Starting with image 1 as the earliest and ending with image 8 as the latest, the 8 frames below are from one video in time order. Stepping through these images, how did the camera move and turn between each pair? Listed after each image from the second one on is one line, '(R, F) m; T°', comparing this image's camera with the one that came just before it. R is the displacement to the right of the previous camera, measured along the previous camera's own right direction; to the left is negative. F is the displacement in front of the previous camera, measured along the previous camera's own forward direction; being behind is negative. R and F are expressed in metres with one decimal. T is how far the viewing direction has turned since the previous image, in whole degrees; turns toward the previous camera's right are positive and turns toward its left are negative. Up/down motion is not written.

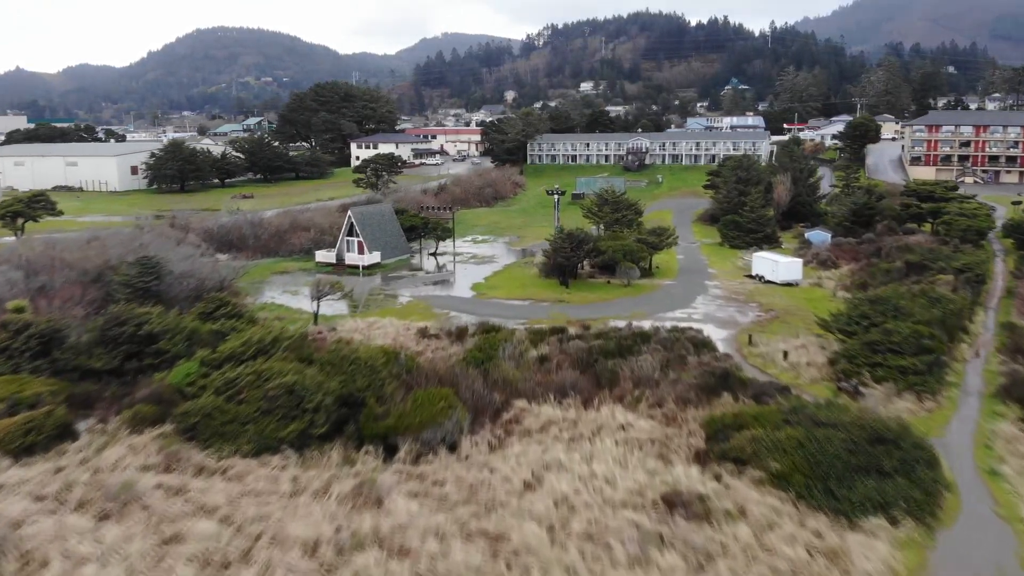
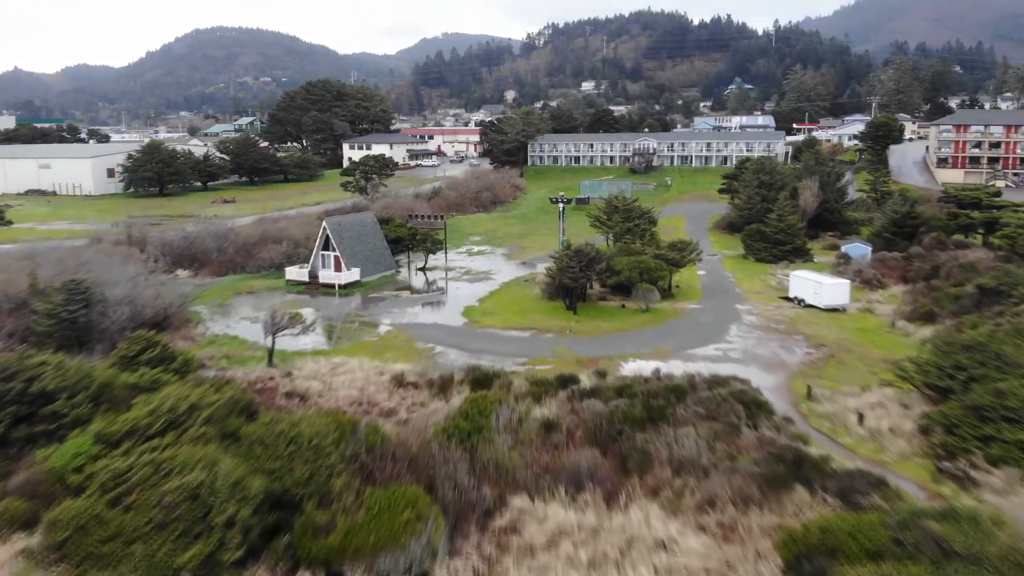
(+0.1, +4.5) m; 0°
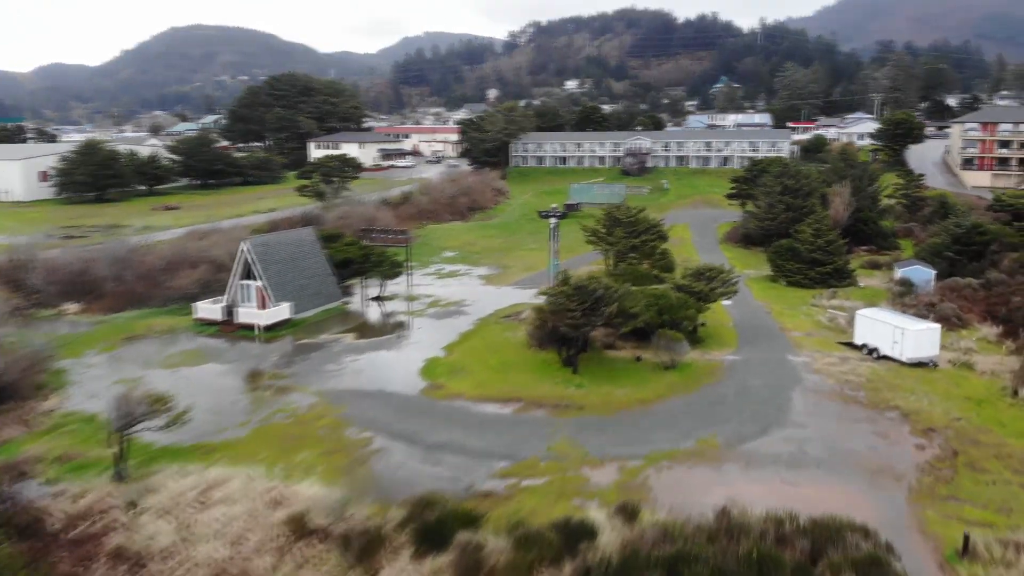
(+0.2, +6.9) m; +1°
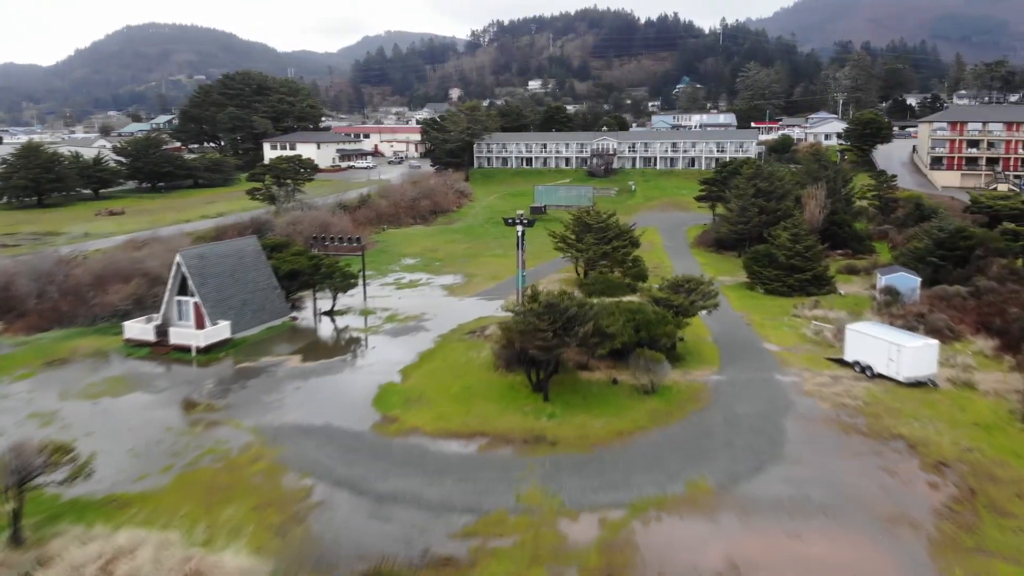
(0.0, +1.9) m; +2°
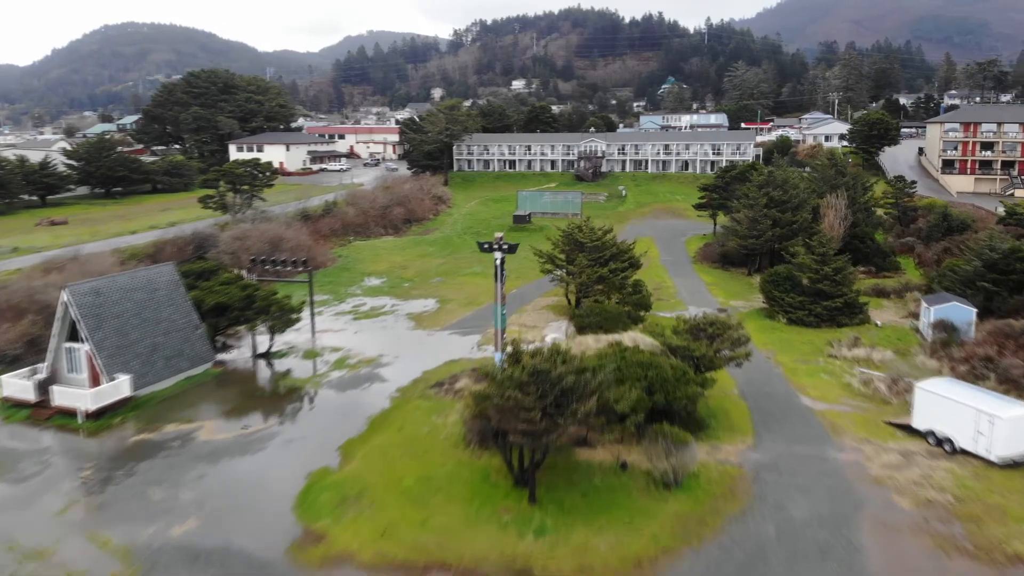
(+0.2, +4.4) m; +1°
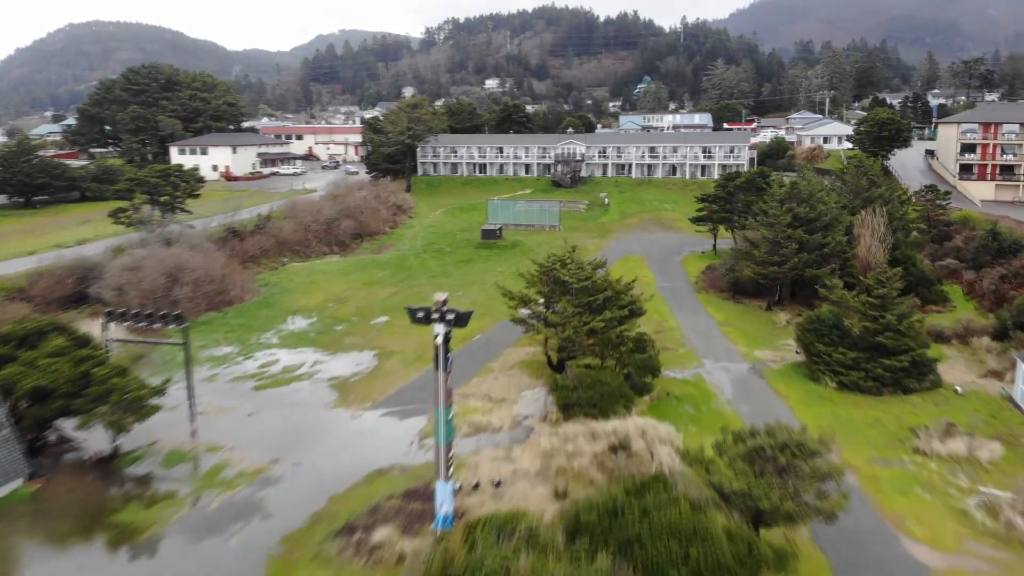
(+0.4, +6.2) m; +2°
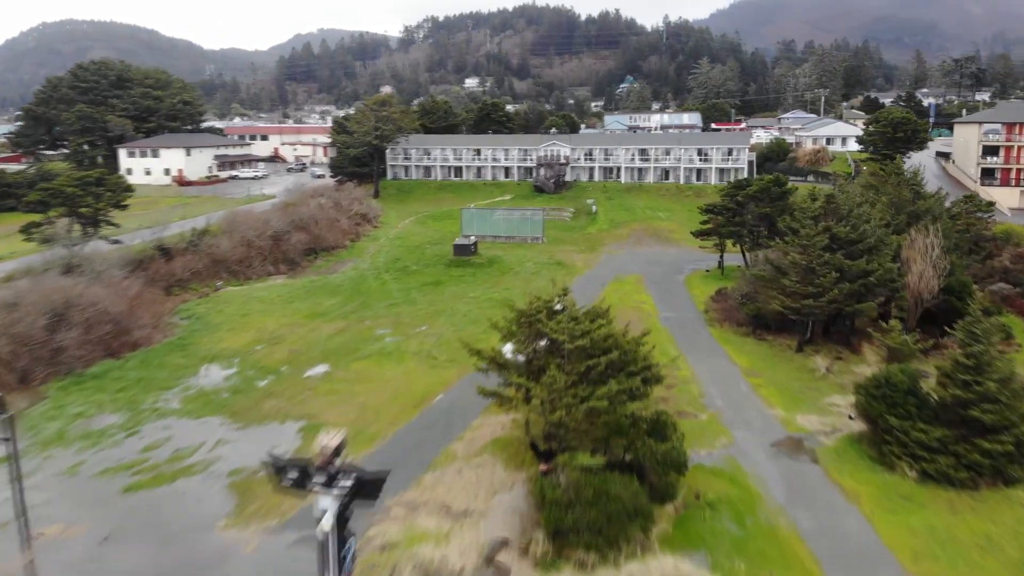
(+0.2, +4.9) m; +1°
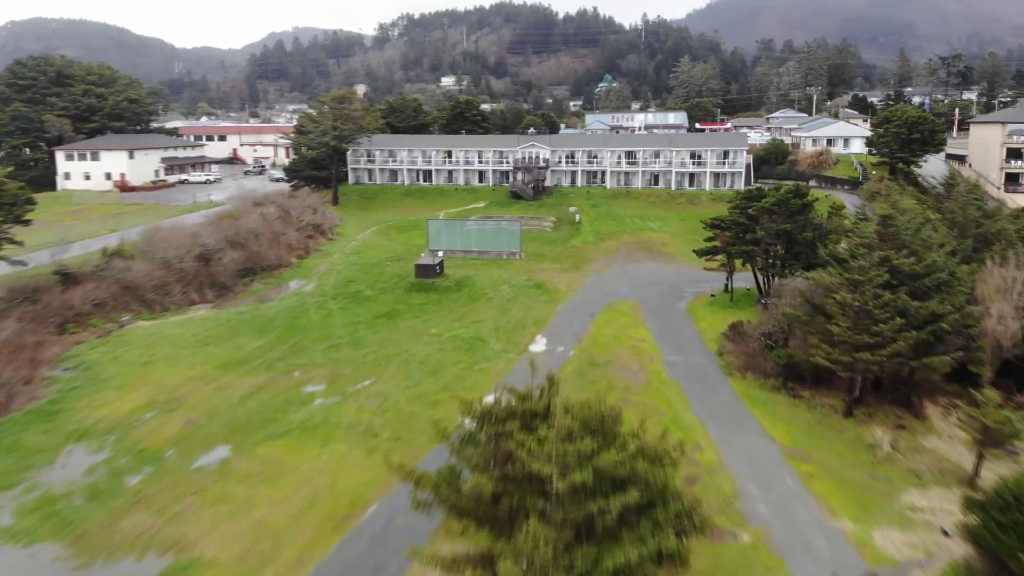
(+0.2, +4.7) m; +1°
